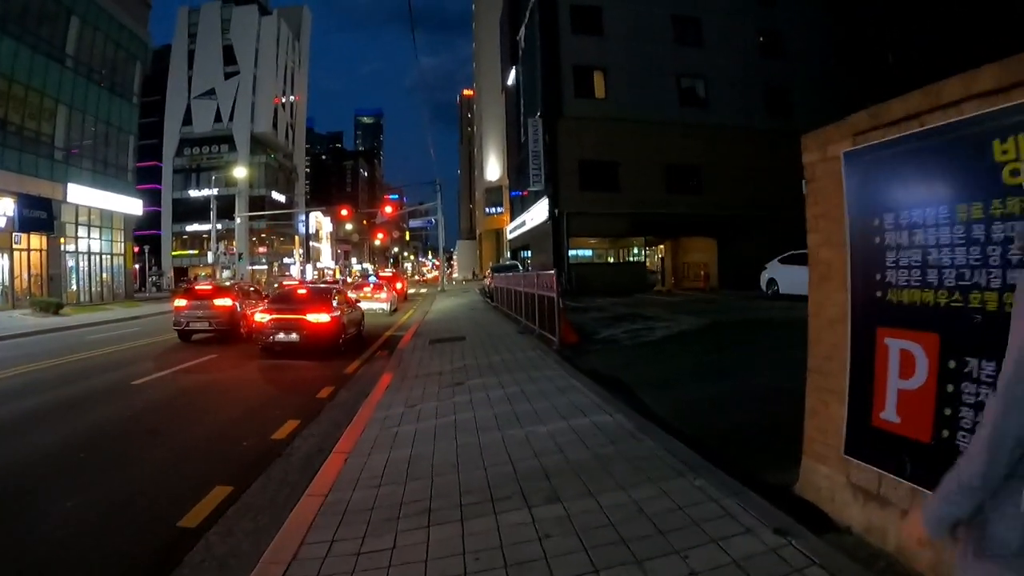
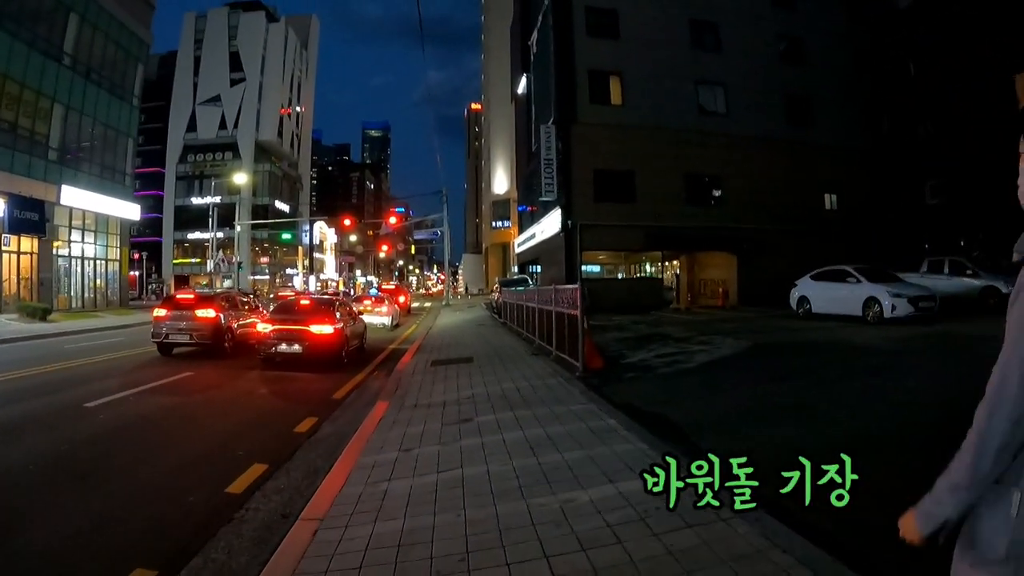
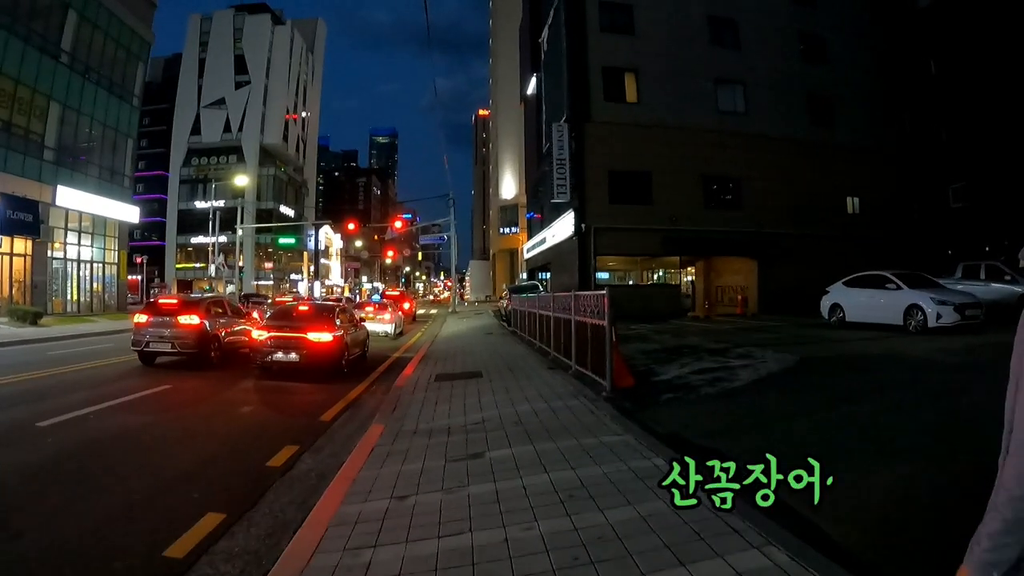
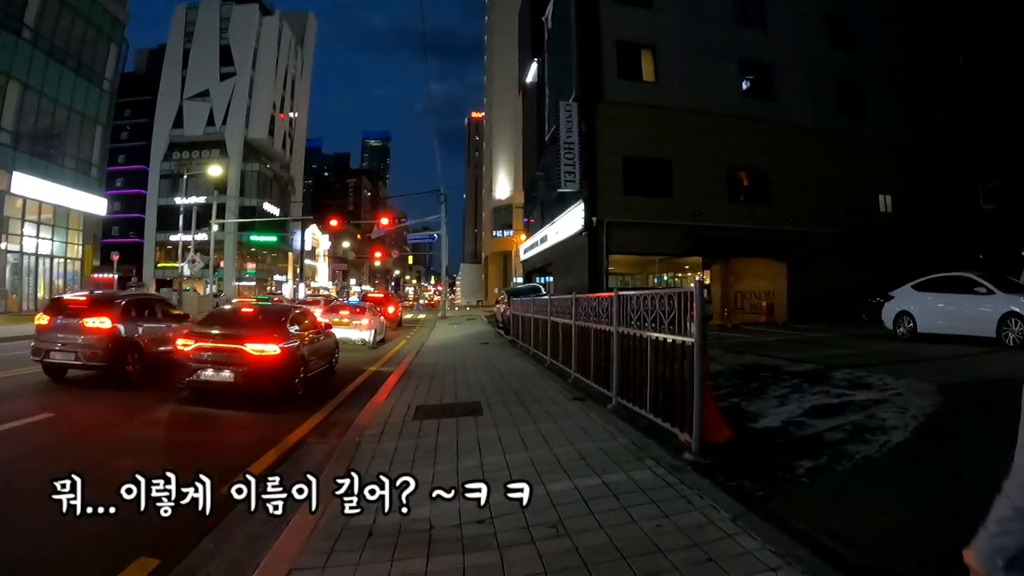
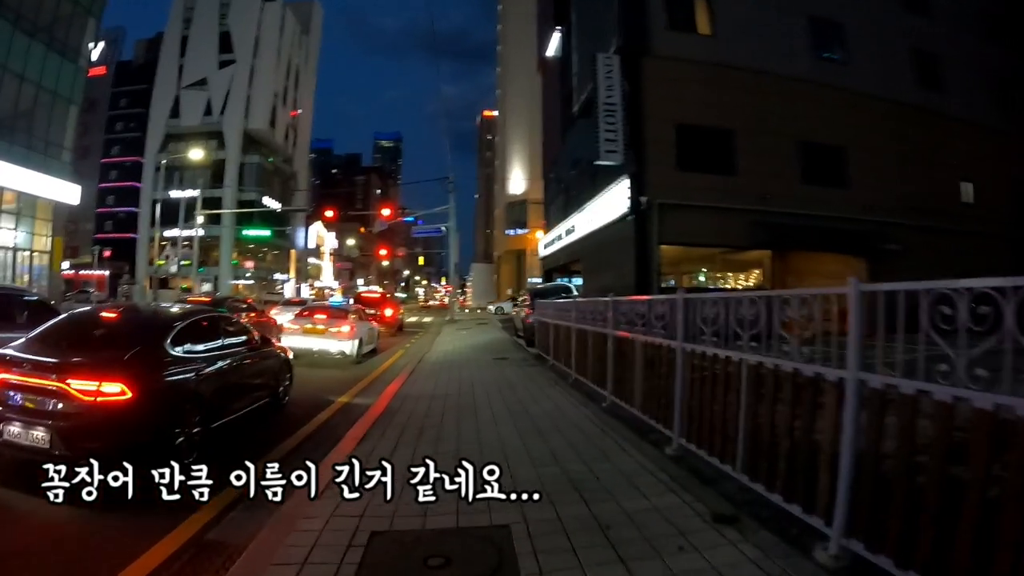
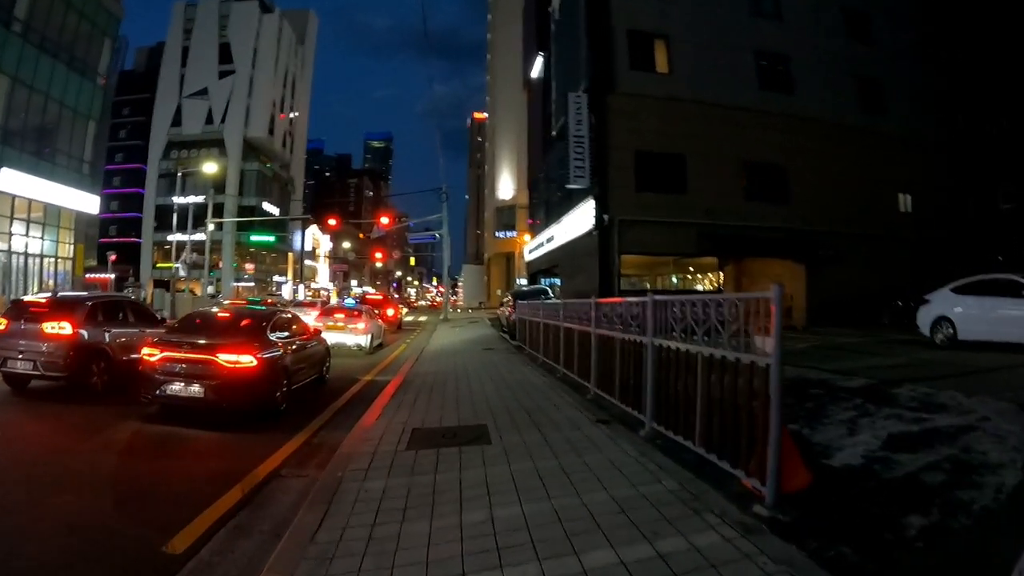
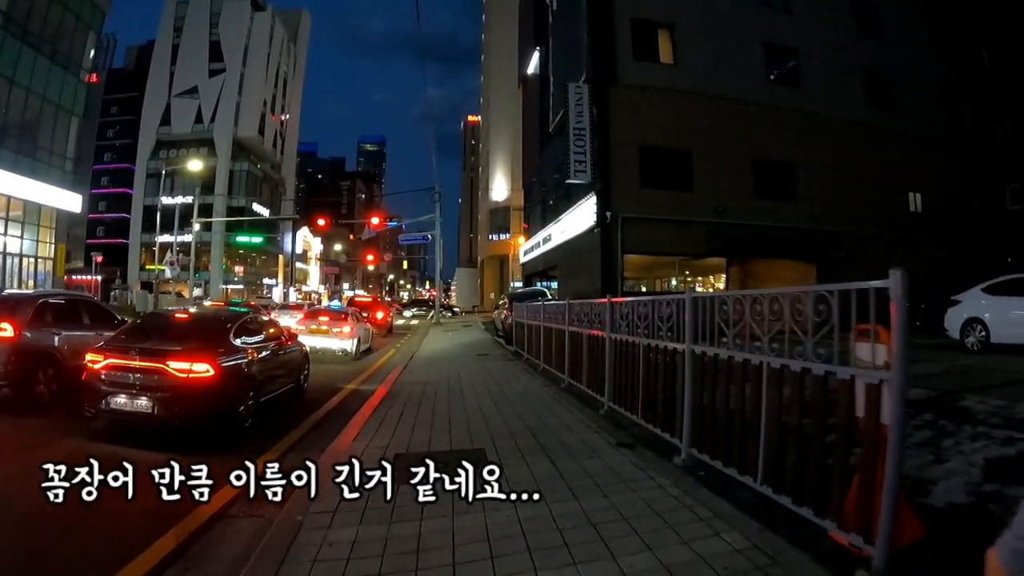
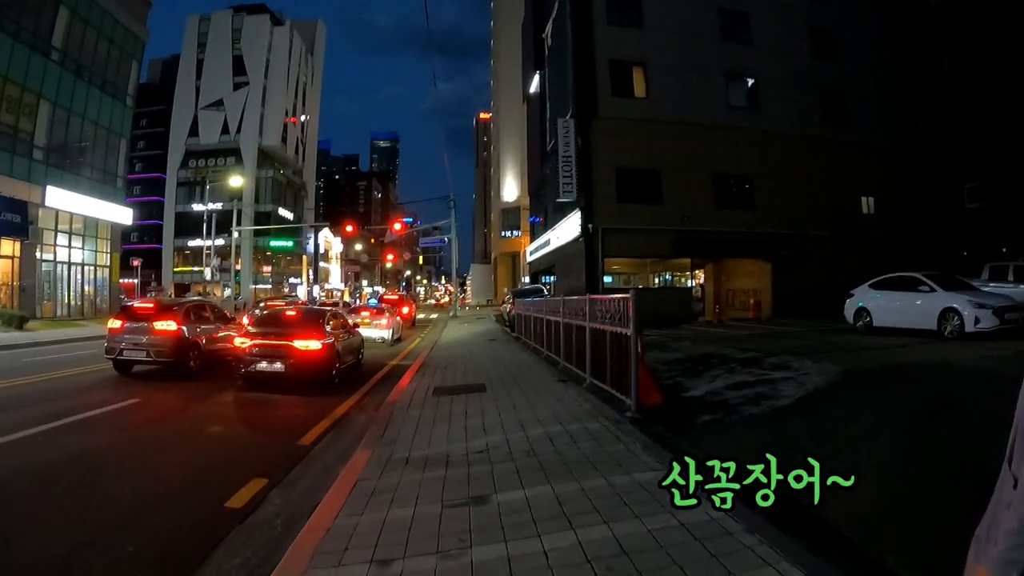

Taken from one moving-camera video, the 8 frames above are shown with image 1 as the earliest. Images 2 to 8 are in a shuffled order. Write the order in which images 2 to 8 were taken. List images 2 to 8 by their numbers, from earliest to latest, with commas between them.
2, 3, 8, 4, 6, 7, 5
